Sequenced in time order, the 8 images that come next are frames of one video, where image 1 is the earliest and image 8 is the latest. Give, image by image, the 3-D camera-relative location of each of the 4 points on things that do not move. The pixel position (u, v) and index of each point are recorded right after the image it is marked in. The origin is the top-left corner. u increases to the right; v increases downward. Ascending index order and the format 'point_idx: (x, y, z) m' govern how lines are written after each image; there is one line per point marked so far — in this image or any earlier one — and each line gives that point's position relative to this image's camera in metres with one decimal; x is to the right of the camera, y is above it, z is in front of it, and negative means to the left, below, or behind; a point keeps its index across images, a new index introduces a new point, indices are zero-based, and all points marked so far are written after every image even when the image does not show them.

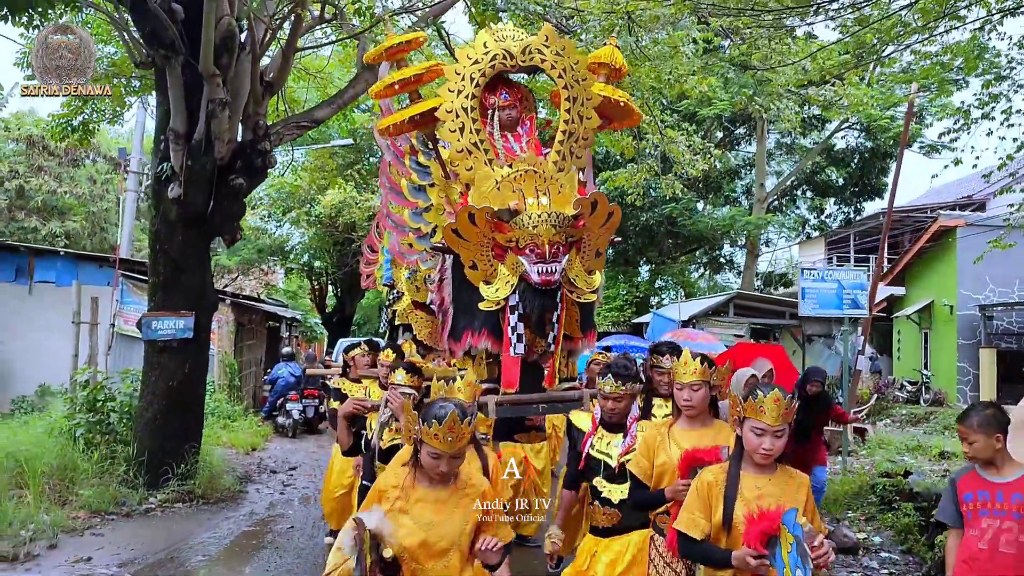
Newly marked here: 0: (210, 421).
0: (-3.9, -1.7, +10.7) m
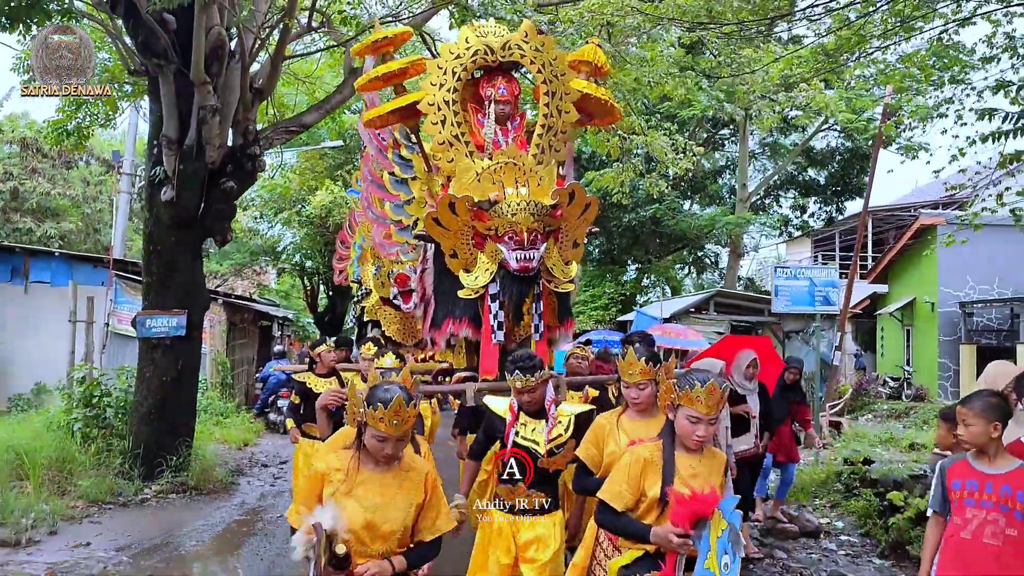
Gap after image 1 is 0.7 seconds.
0: (-4.1, -1.7, +11.0) m
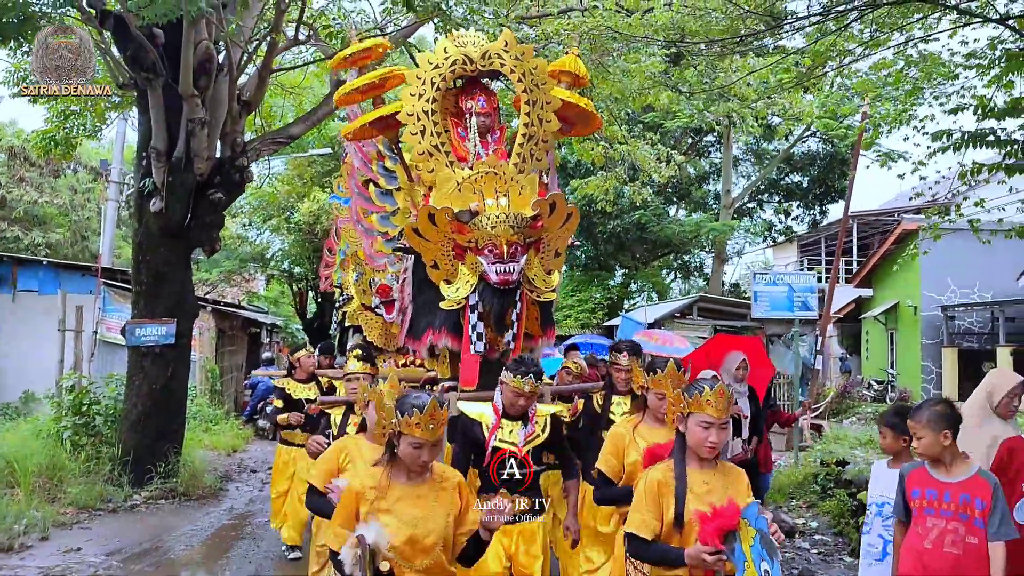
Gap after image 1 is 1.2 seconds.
0: (-4.3, -1.8, +11.1) m
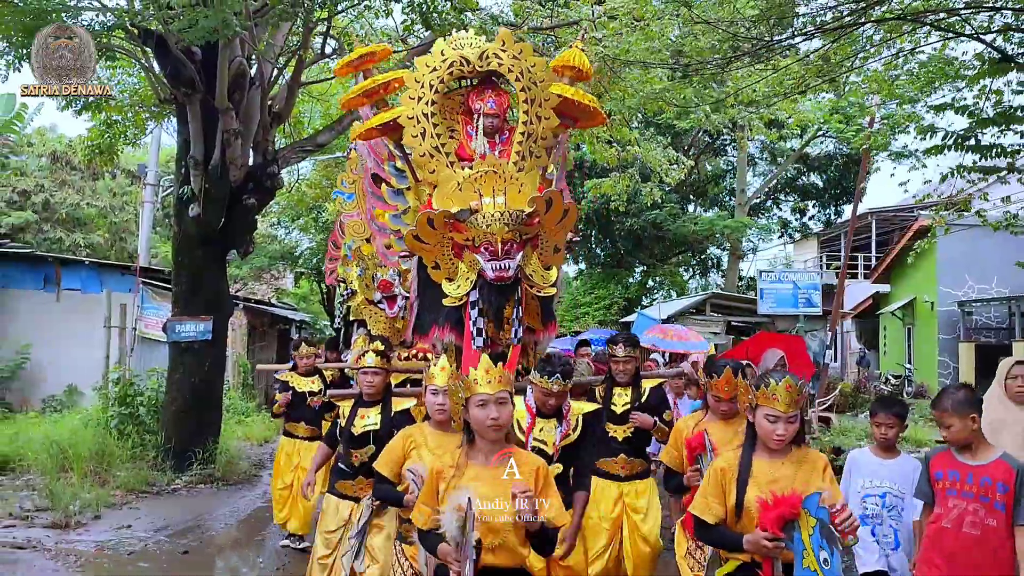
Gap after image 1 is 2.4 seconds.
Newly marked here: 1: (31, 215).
0: (-4.0, -1.8, +11.7) m
1: (-9.1, +1.4, +15.7) m
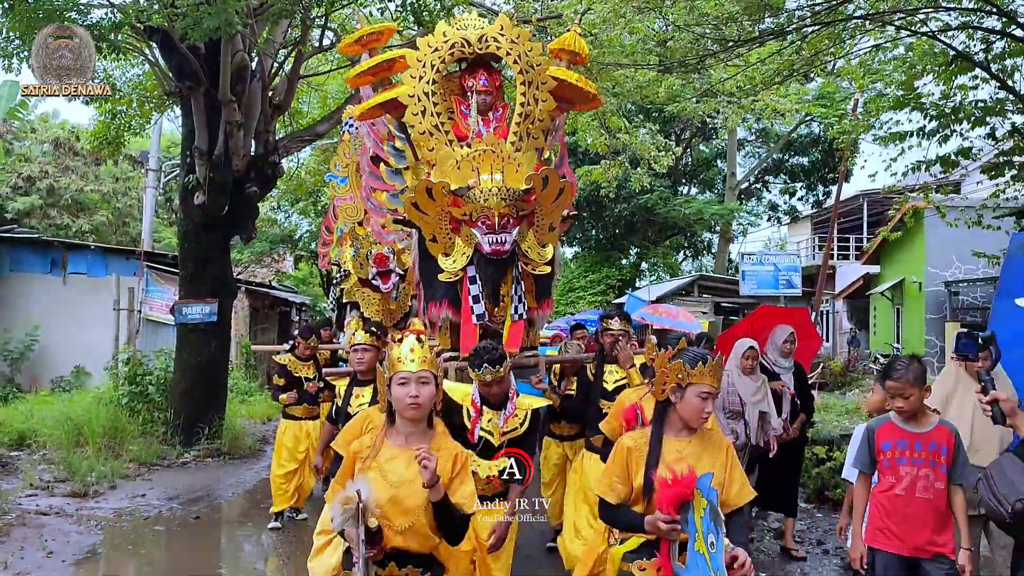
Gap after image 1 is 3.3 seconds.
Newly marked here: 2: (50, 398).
0: (-4.1, -1.6, +12.1) m
1: (-9.2, +1.7, +16.1) m
2: (-6.1, -1.4, +10.9) m
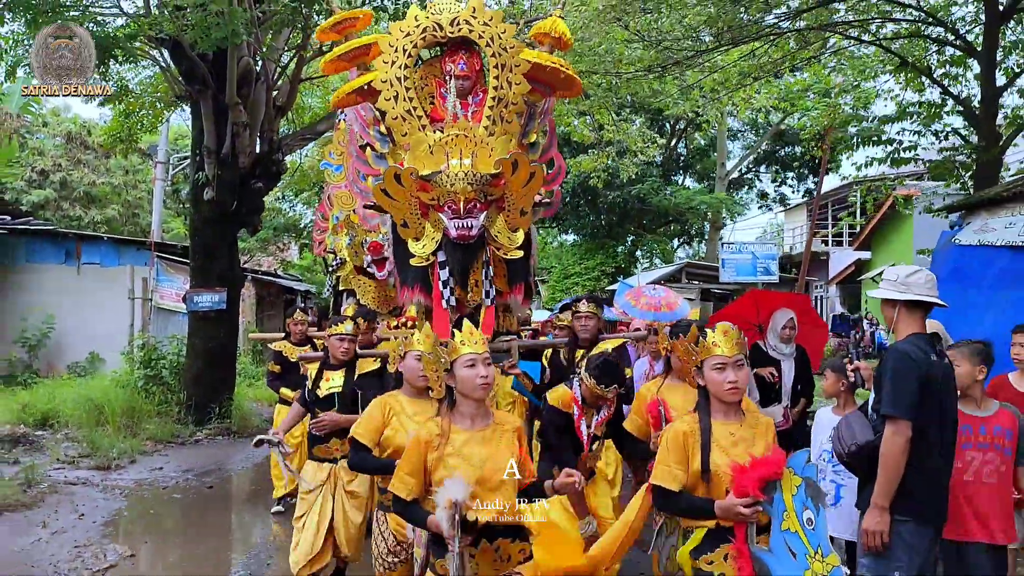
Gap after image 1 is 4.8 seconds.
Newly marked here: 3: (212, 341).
0: (-4.2, -1.4, +12.8) m
1: (-9.3, +1.9, +16.7) m
2: (-6.1, -1.3, +11.6) m
3: (-3.3, -0.6, +9.2) m
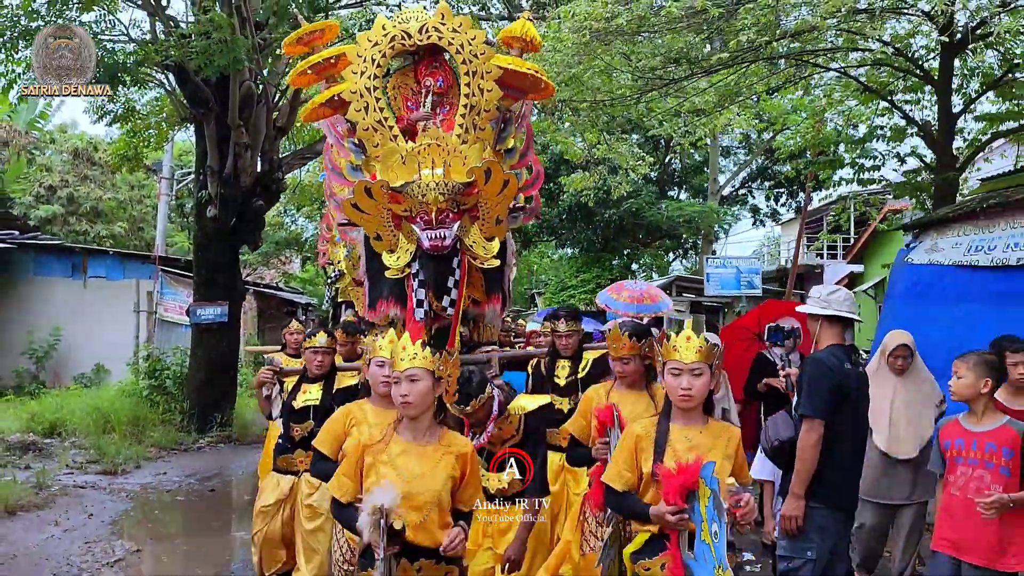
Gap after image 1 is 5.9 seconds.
0: (-4.3, -1.6, +13.1) m
1: (-9.3, +1.6, +17.1) m
2: (-6.2, -1.5, +12.0) m
3: (-3.4, -0.7, +9.6) m
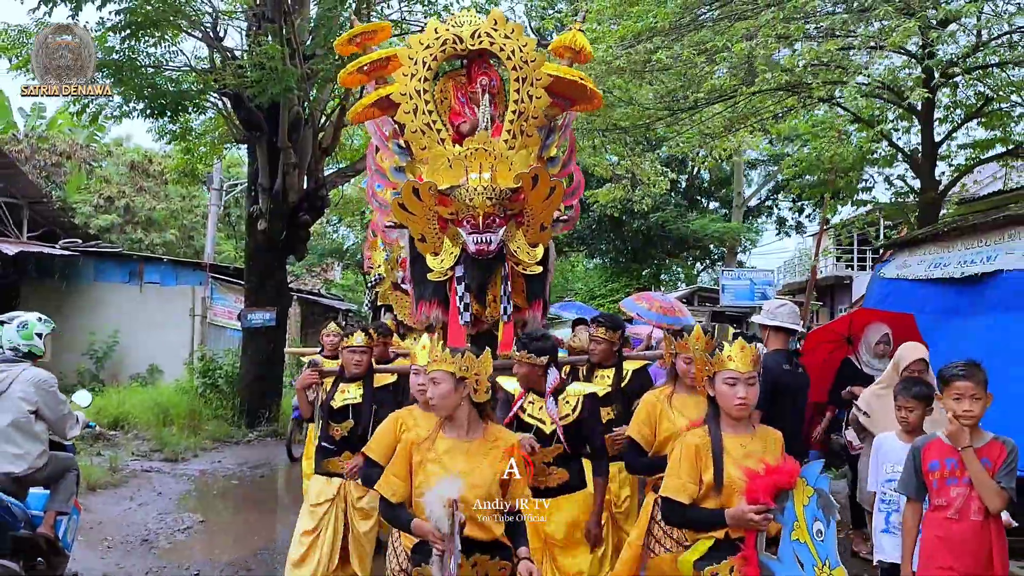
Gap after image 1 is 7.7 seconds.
0: (-3.8, -1.7, +14.0) m
1: (-8.7, +1.5, +18.3) m
2: (-5.9, -1.6, +13.0) m
3: (-3.1, -0.8, +10.5) m
